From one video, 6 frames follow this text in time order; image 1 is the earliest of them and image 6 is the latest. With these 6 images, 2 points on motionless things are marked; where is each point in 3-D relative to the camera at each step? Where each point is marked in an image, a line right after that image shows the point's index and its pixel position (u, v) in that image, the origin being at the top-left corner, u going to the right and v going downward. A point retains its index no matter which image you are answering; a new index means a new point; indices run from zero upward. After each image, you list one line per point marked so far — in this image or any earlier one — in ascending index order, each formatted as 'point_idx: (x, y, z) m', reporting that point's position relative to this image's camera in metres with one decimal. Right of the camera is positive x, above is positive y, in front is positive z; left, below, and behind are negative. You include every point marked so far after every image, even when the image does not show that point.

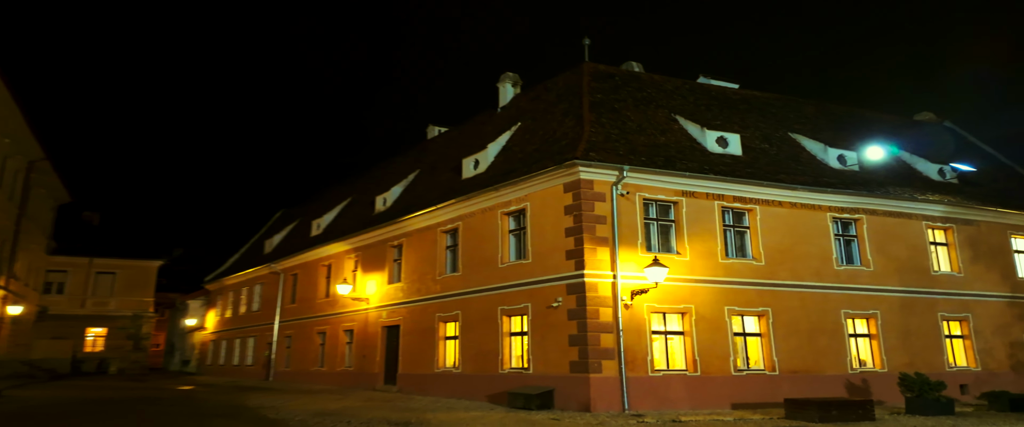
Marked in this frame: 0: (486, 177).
0: (-0.6, +0.9, +19.0) m
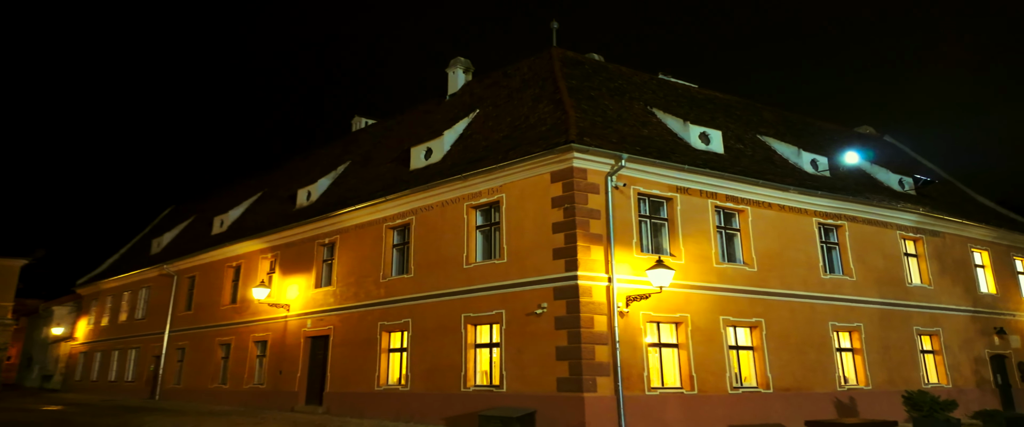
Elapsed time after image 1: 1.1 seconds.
0: (-1.5, +1.0, +16.6) m
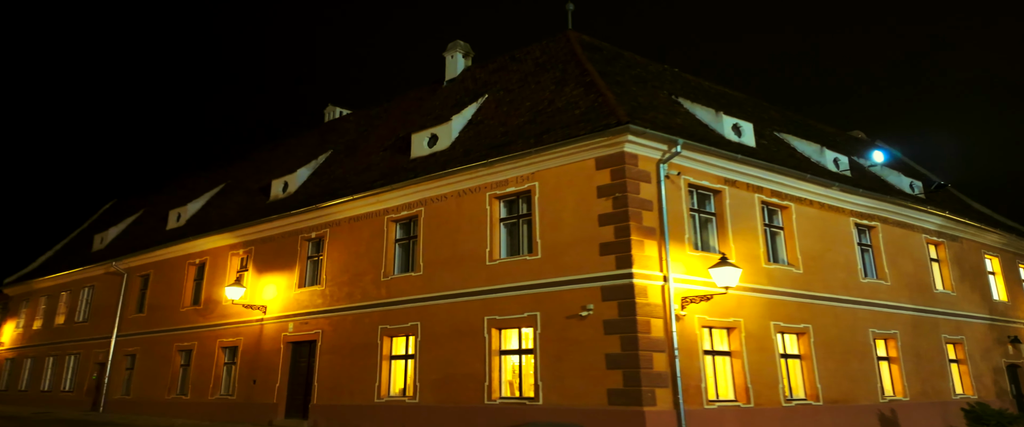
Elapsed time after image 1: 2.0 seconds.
0: (-1.1, +1.2, +15.0) m
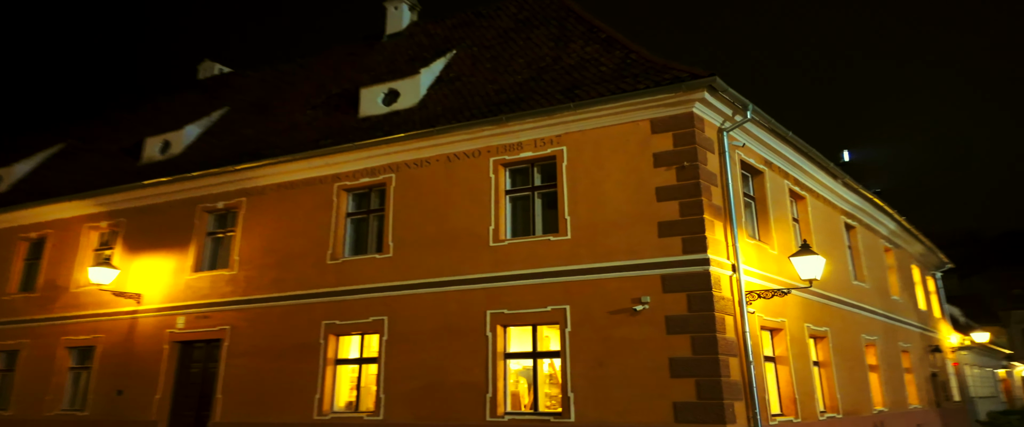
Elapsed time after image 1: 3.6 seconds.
0: (-1.2, +1.7, +12.2) m
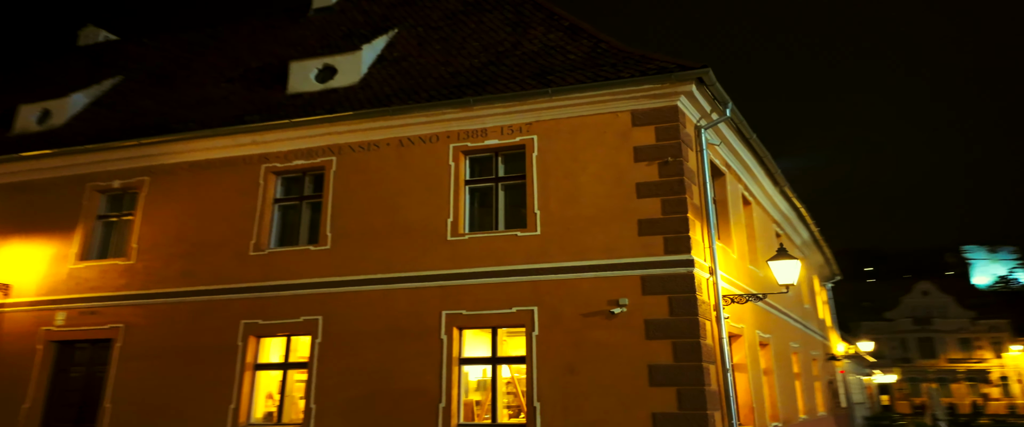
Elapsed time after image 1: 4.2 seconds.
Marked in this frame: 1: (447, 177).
0: (-1.9, +1.8, +11.1) m
1: (-0.9, +0.5, +9.9) m
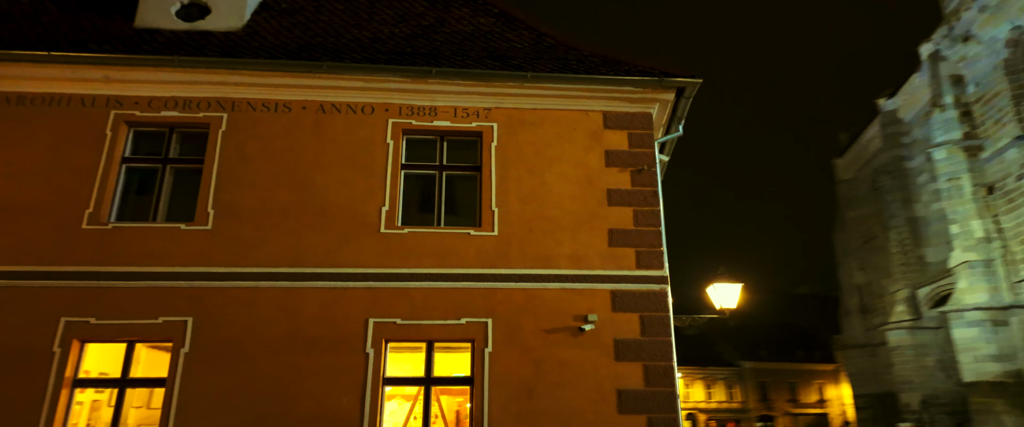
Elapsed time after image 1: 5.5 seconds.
0: (-2.7, +2.0, +9.0) m
1: (-1.4, +0.6, +8.2) m
